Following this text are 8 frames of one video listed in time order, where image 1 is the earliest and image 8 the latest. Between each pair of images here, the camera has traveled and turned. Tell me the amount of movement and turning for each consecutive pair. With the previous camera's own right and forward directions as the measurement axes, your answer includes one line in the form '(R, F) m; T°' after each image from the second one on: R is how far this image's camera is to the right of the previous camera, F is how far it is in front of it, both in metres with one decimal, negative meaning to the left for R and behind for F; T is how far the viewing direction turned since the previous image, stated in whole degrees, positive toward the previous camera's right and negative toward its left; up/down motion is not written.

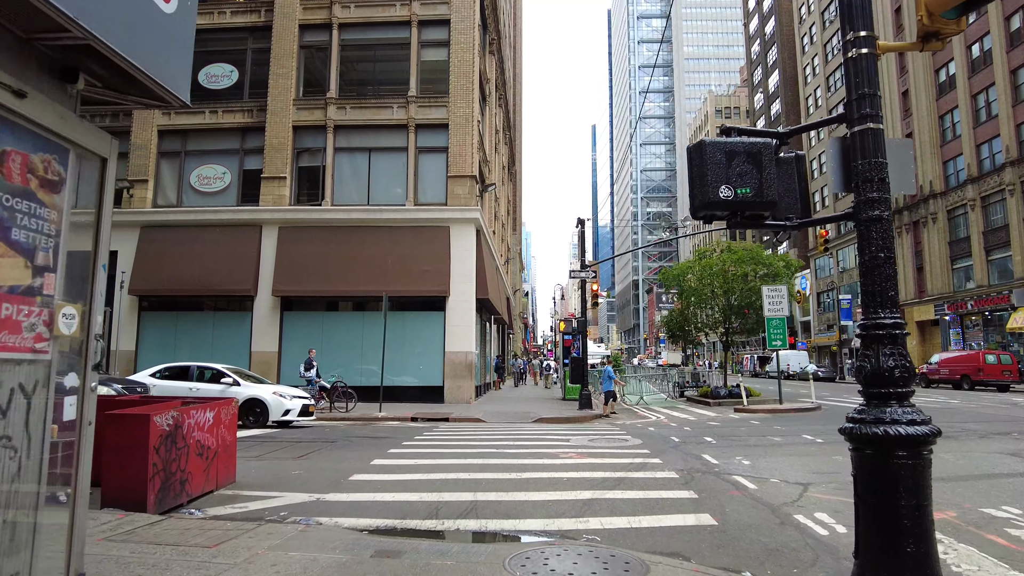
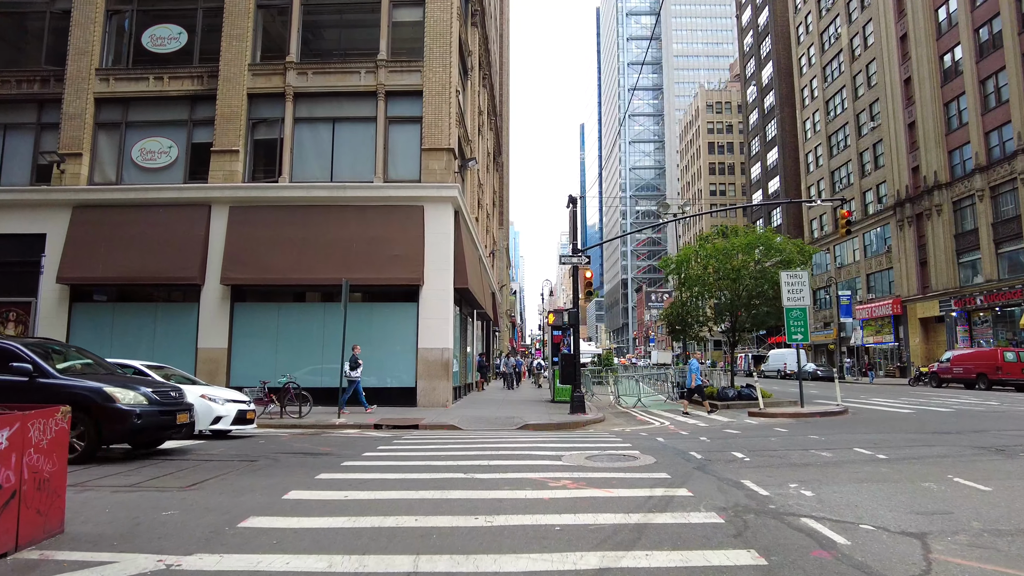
(+0.2, +2.4) m; +1°
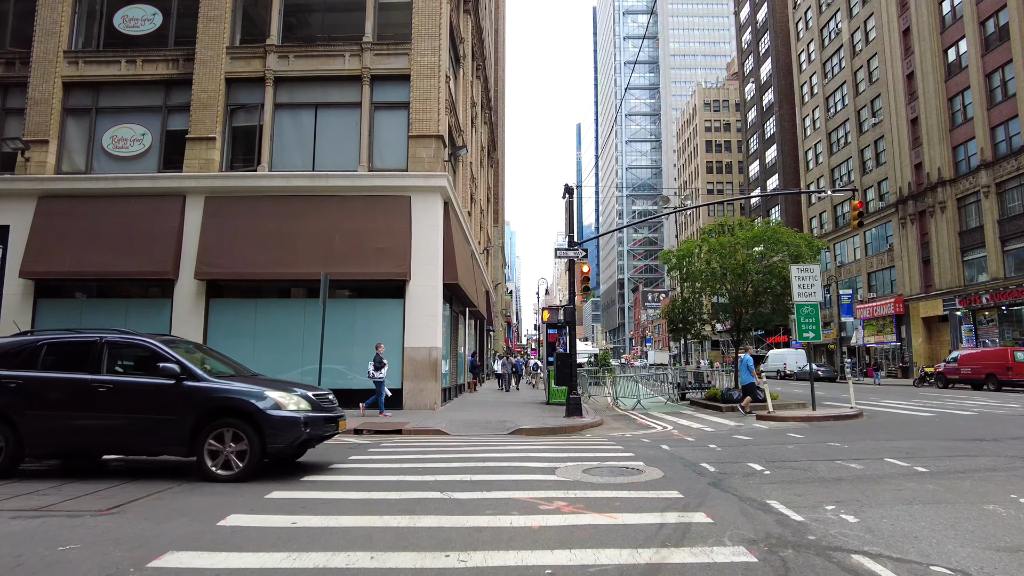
(+0.1, +1.0) m; 0°
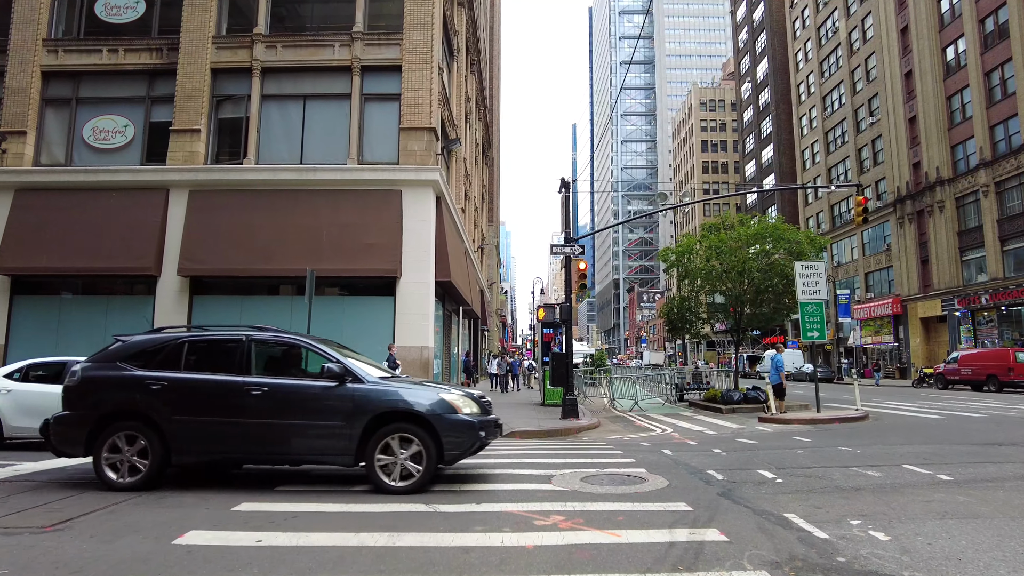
(0.0, +0.5) m; 0°
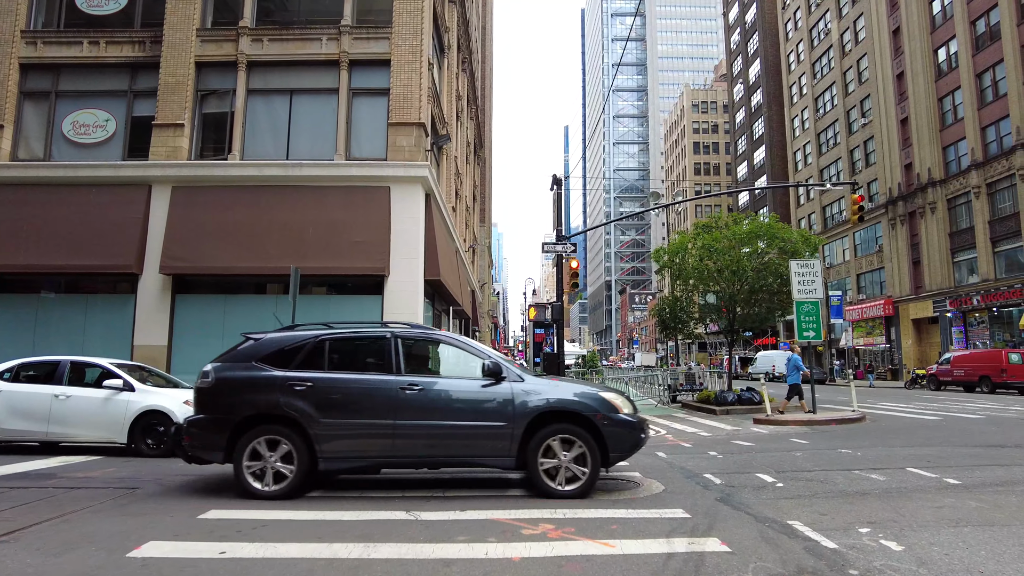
(0.0, +0.3) m; +1°
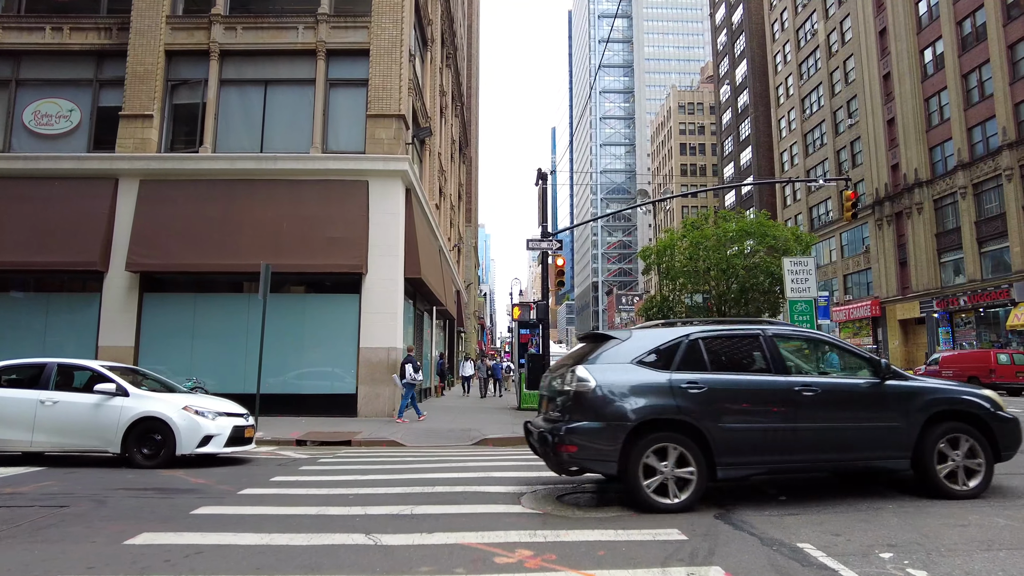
(+0.1, +0.6) m; +1°
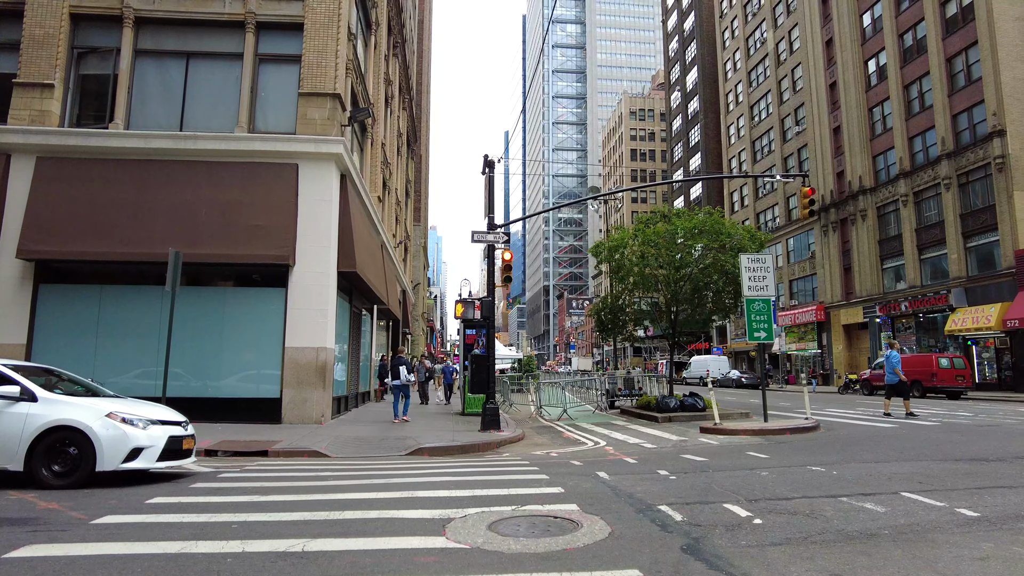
(+0.2, +1.1) m; +4°
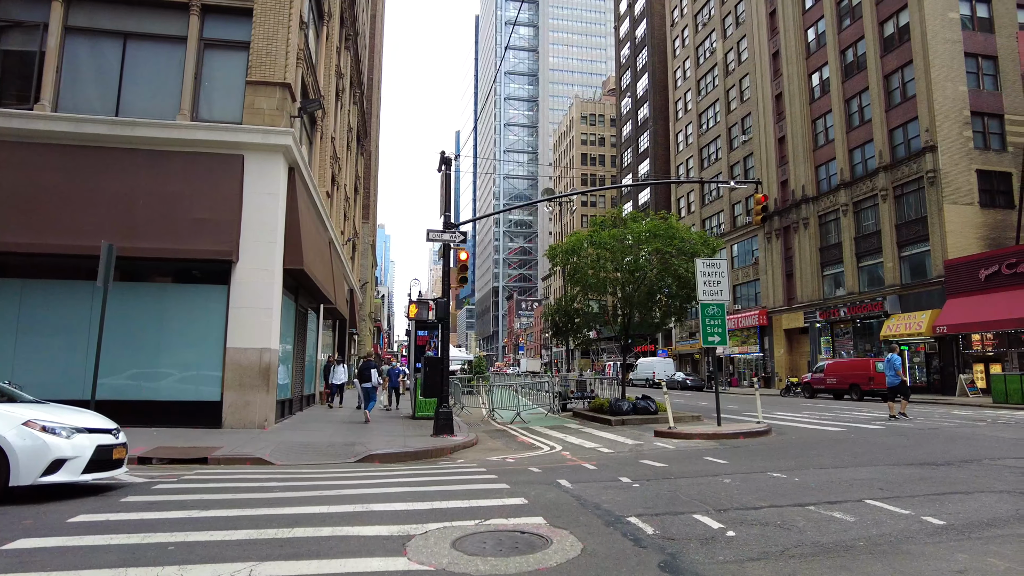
(-0.1, +0.3) m; +4°
